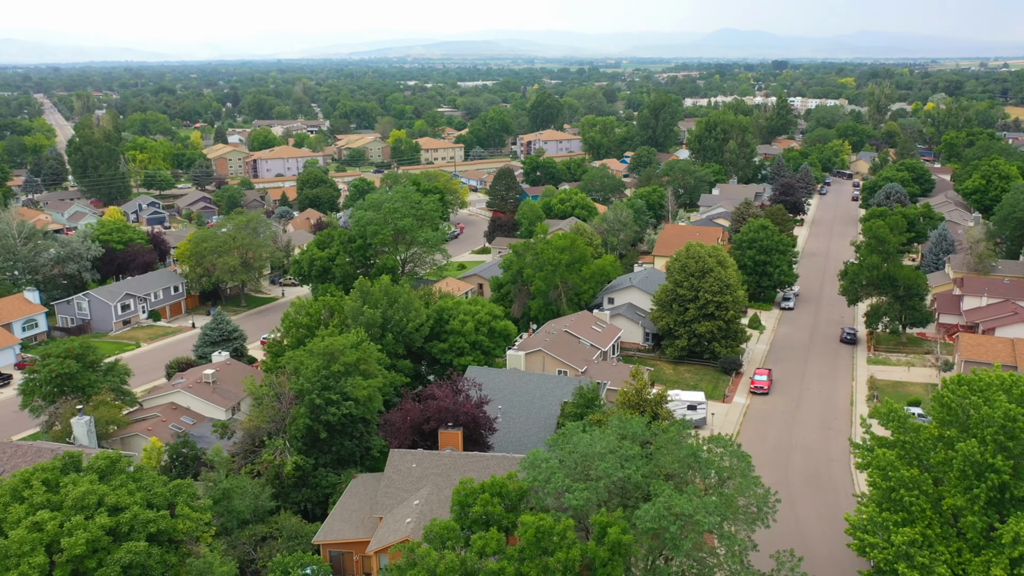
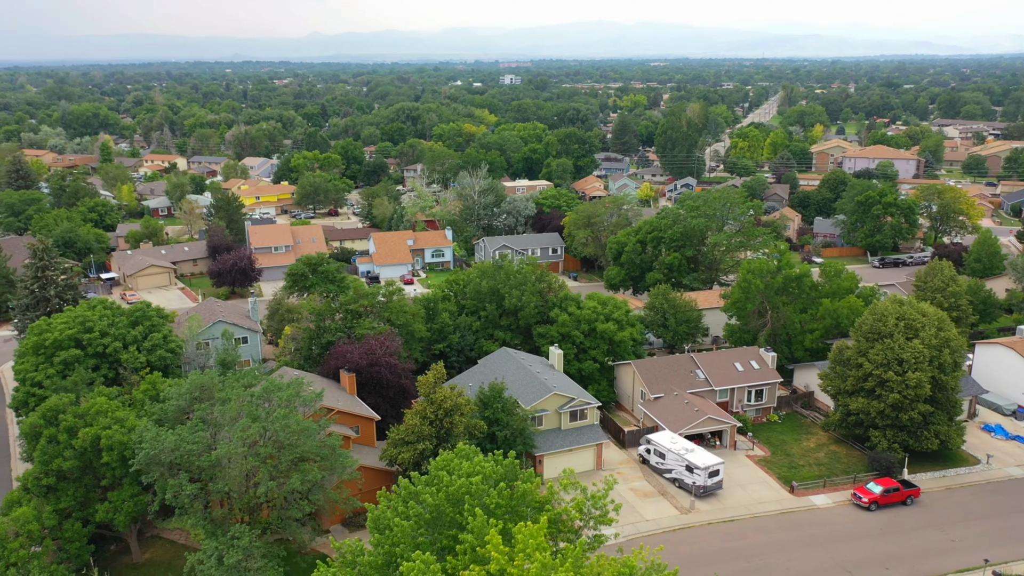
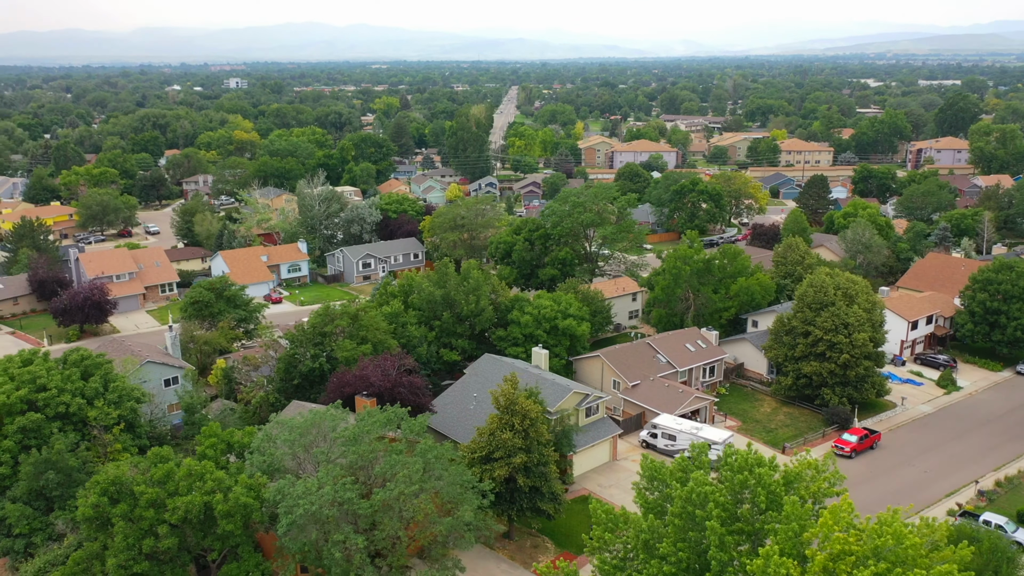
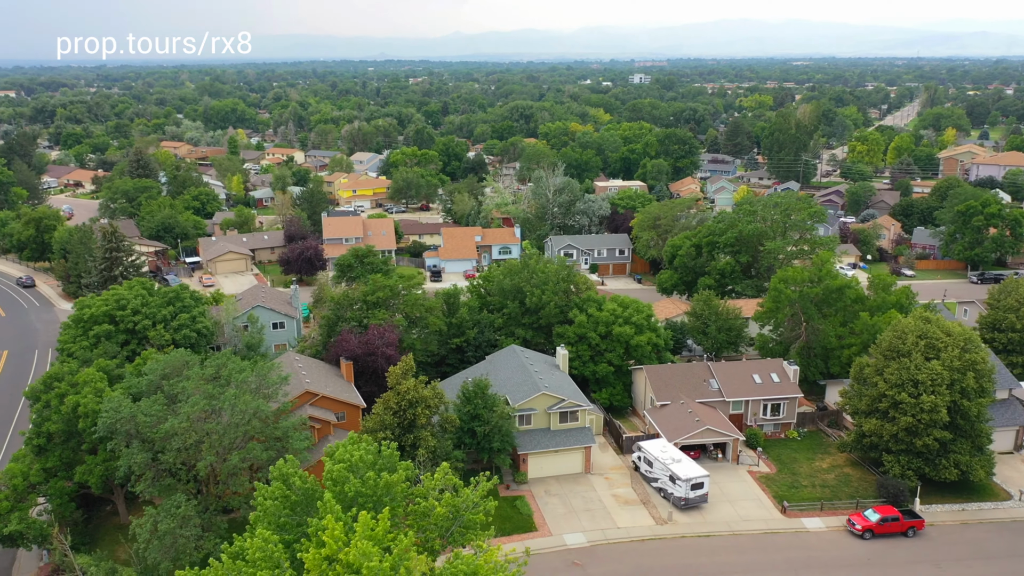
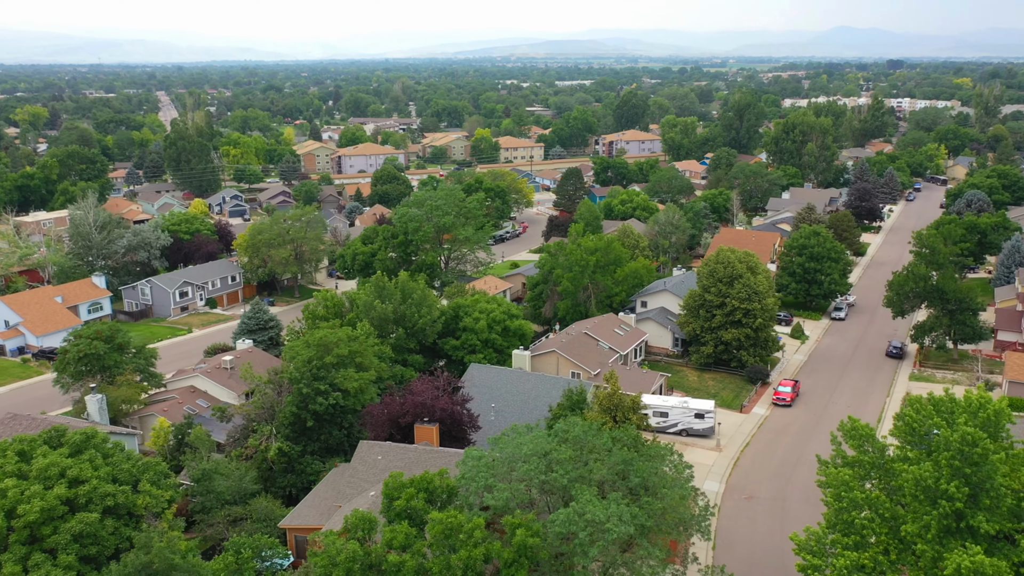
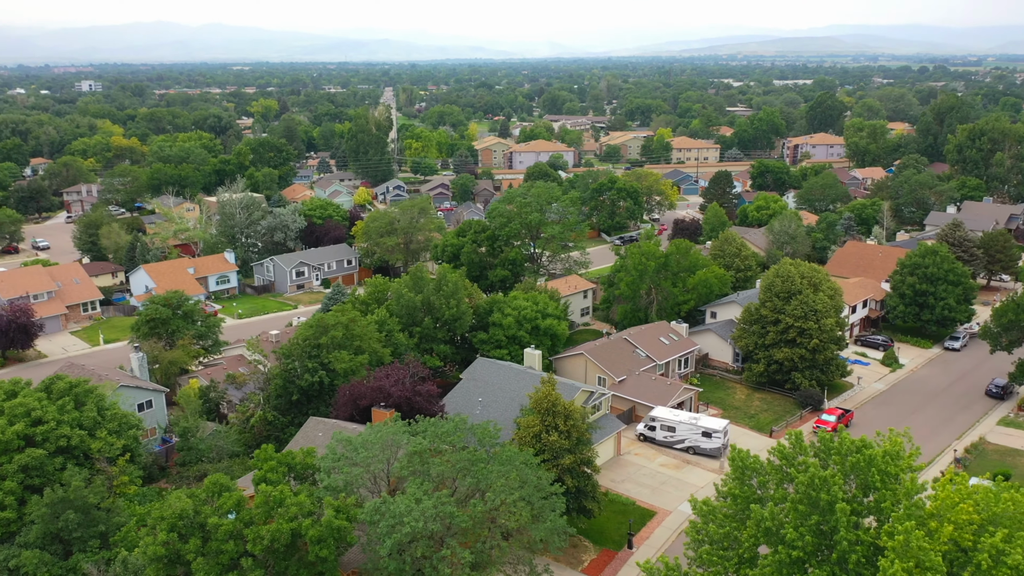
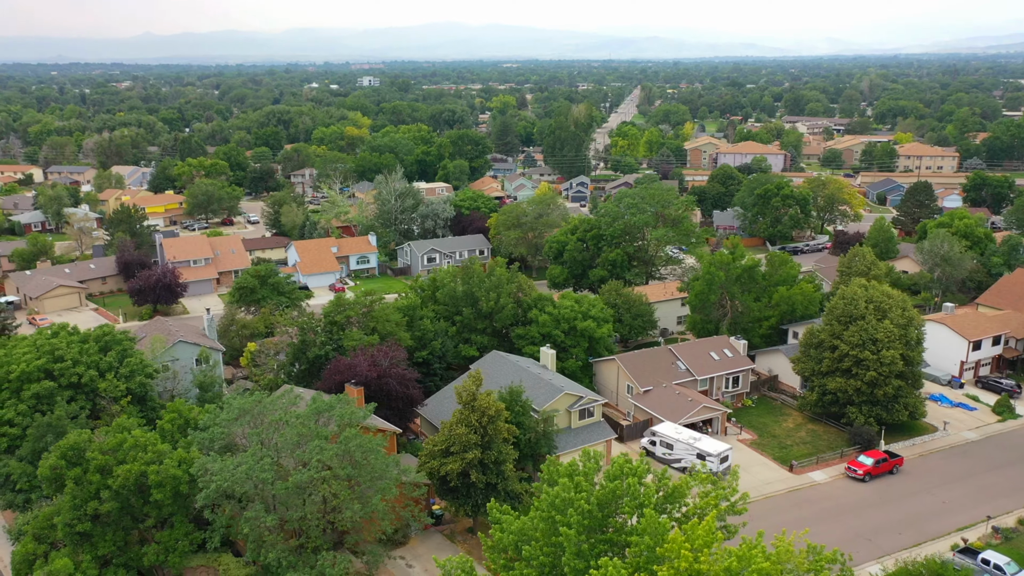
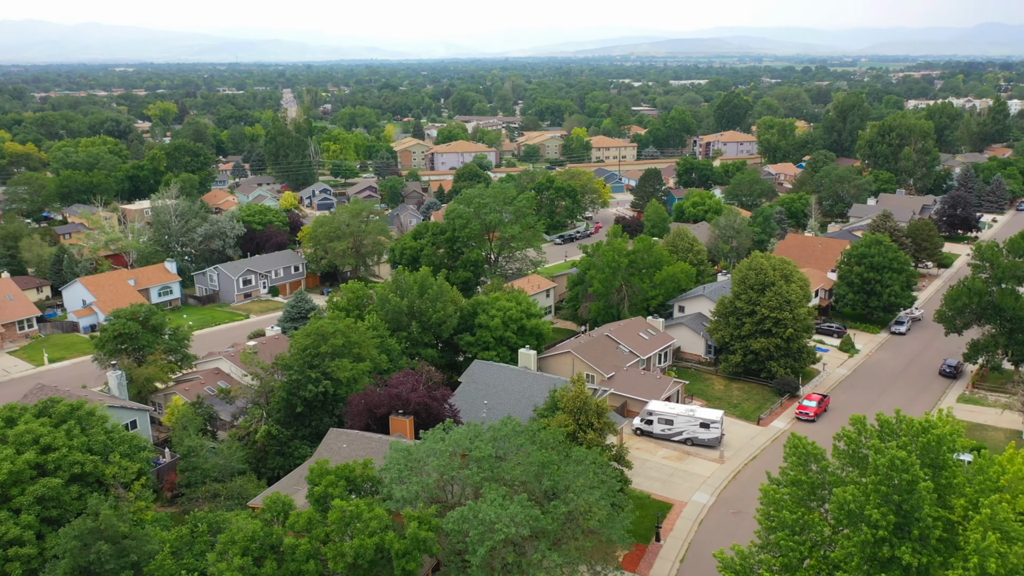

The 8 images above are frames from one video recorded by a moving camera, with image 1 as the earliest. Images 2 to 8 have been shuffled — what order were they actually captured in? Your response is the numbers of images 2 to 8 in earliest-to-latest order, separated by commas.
5, 8, 6, 3, 7, 2, 4
